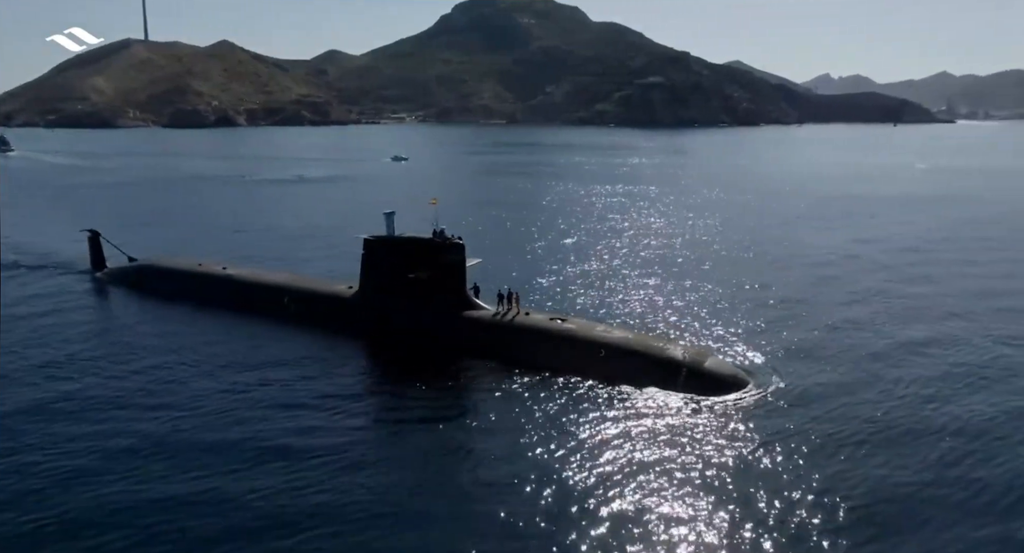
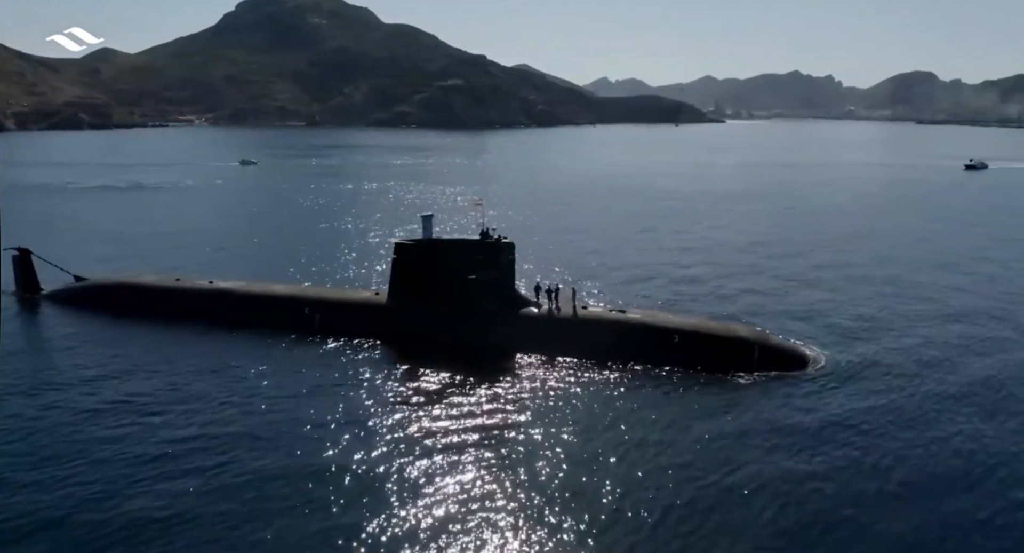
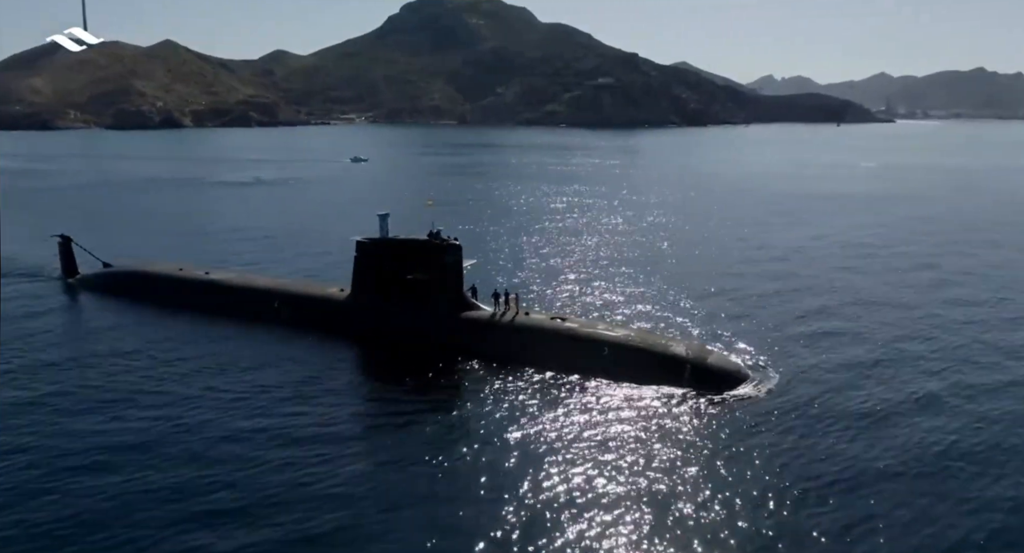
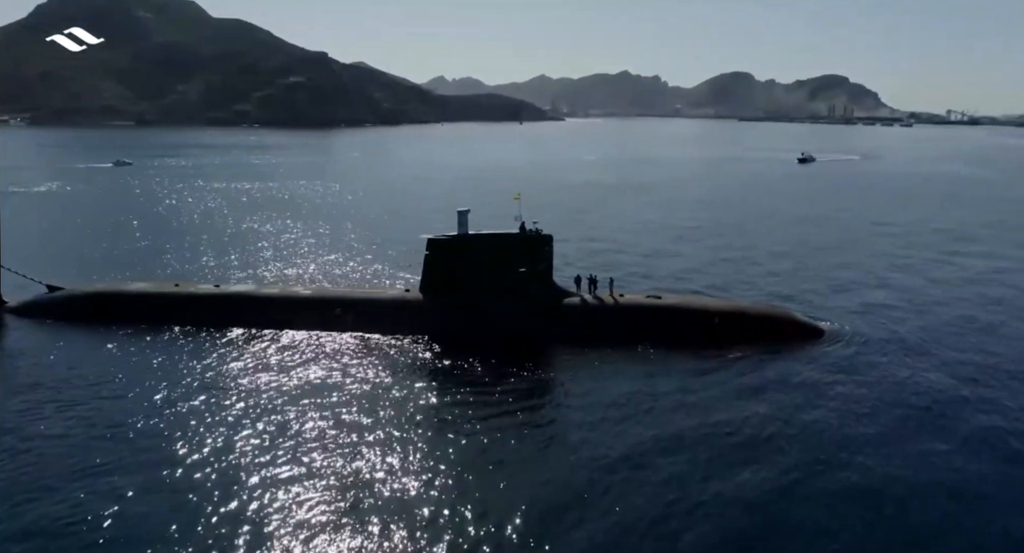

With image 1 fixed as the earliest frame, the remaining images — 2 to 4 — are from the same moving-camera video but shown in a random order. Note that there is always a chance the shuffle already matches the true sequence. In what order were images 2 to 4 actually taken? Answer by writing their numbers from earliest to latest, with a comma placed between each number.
3, 2, 4
